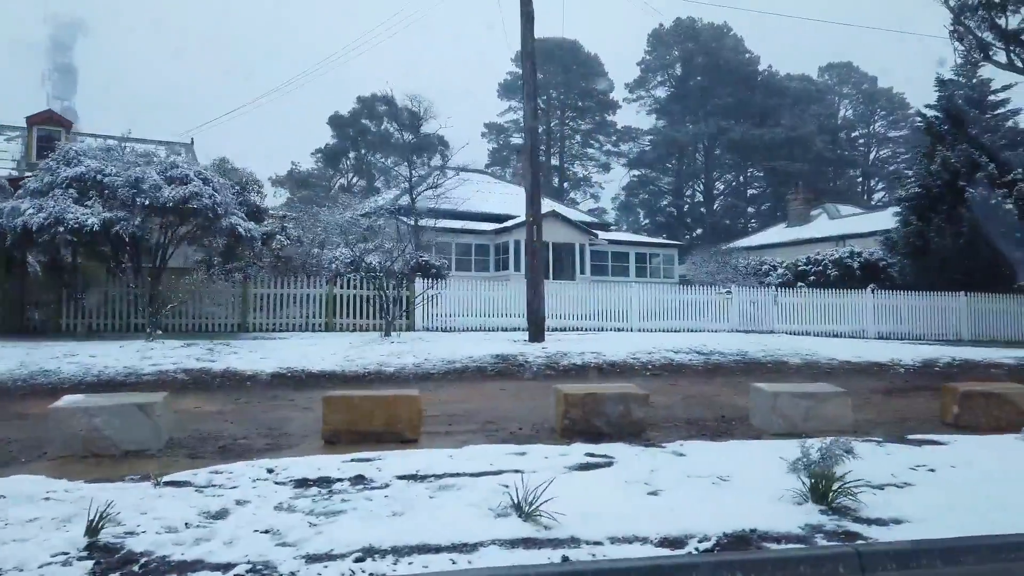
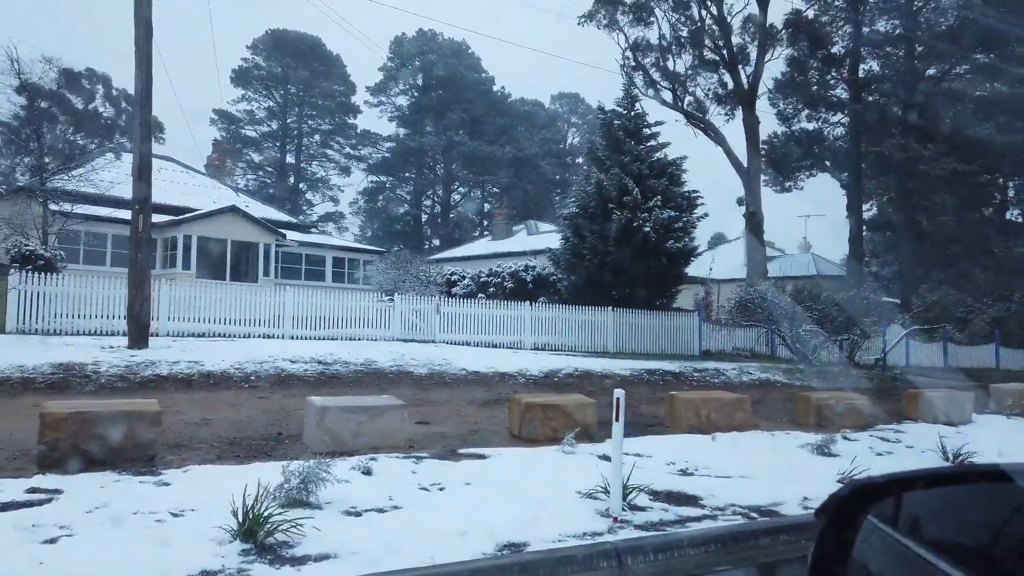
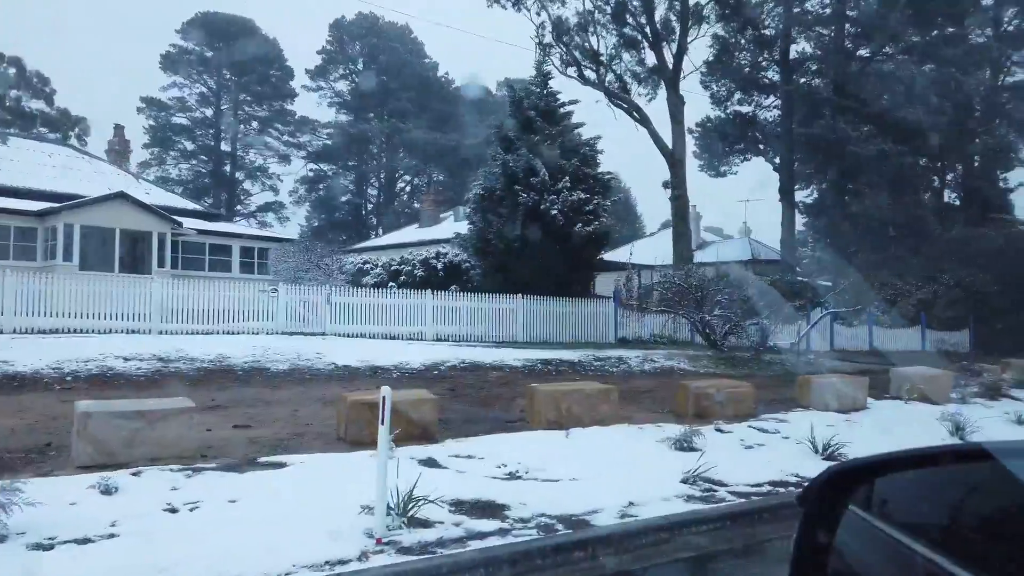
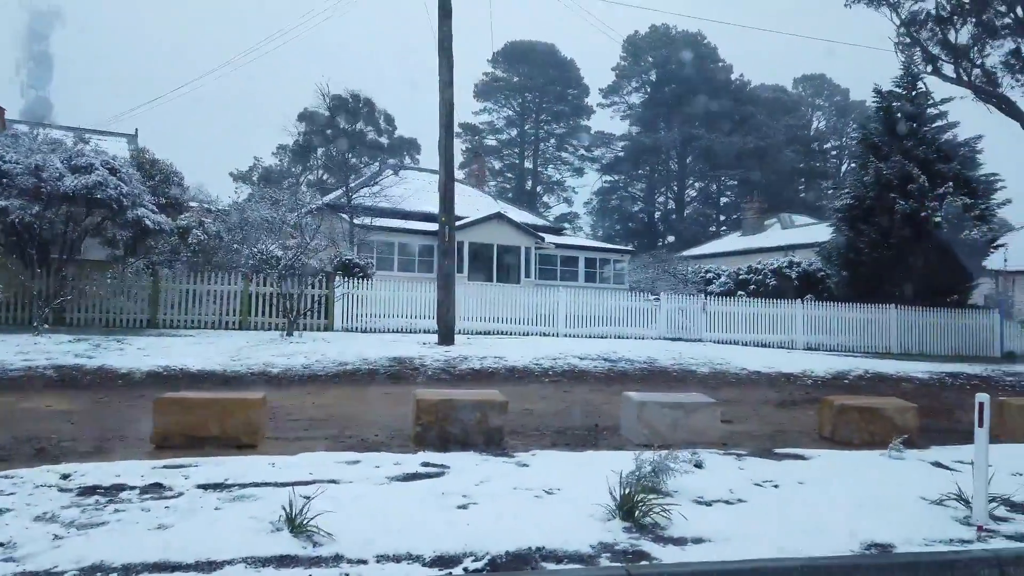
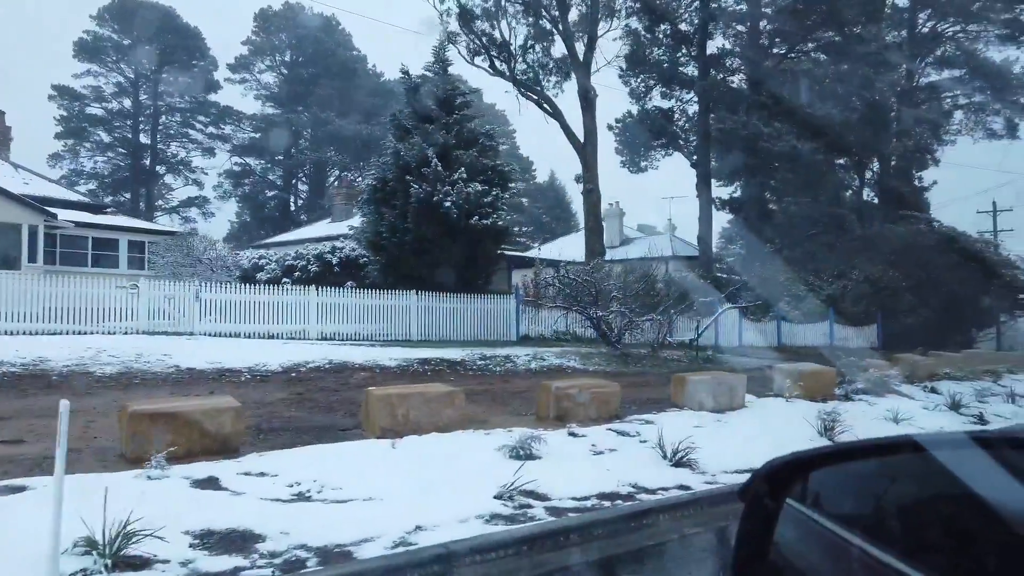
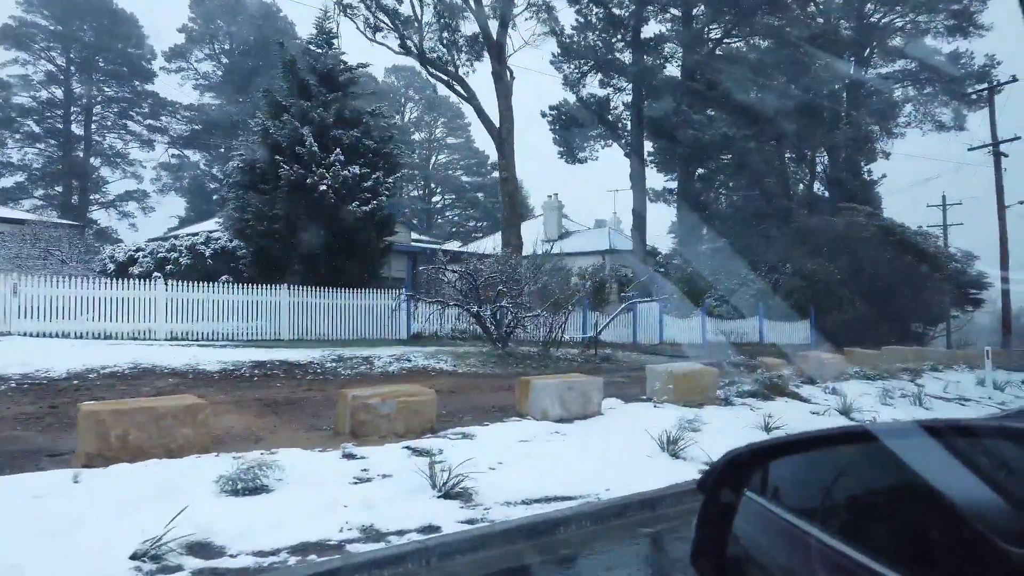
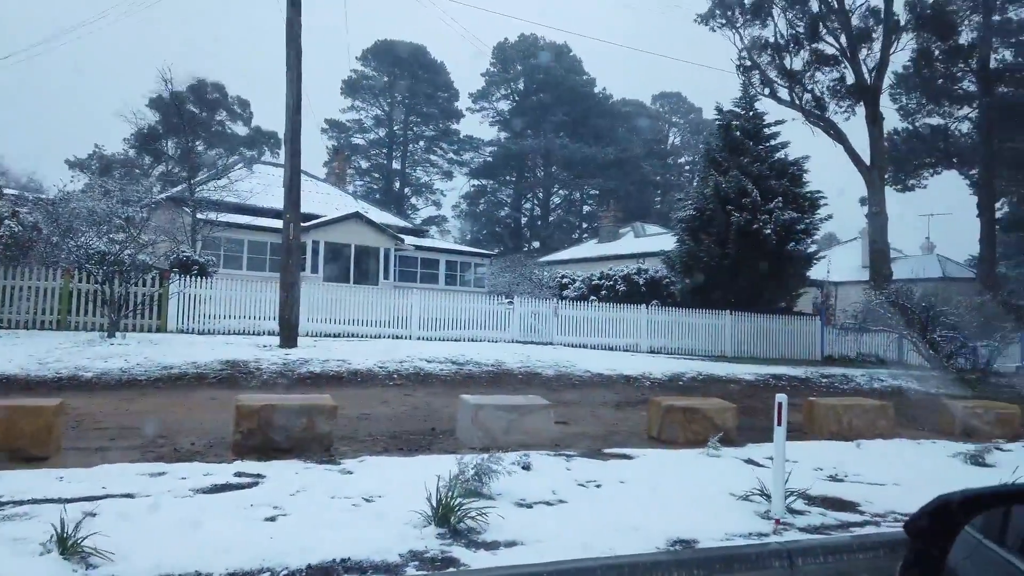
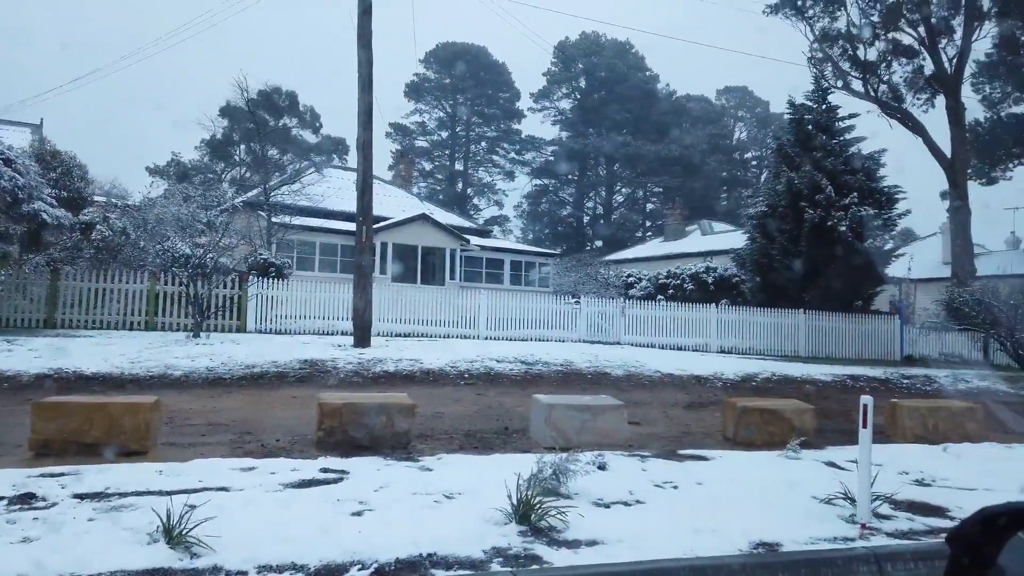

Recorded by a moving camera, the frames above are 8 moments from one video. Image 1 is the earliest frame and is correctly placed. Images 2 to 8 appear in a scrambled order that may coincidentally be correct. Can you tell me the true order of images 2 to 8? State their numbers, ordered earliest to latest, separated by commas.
4, 8, 7, 2, 3, 5, 6
